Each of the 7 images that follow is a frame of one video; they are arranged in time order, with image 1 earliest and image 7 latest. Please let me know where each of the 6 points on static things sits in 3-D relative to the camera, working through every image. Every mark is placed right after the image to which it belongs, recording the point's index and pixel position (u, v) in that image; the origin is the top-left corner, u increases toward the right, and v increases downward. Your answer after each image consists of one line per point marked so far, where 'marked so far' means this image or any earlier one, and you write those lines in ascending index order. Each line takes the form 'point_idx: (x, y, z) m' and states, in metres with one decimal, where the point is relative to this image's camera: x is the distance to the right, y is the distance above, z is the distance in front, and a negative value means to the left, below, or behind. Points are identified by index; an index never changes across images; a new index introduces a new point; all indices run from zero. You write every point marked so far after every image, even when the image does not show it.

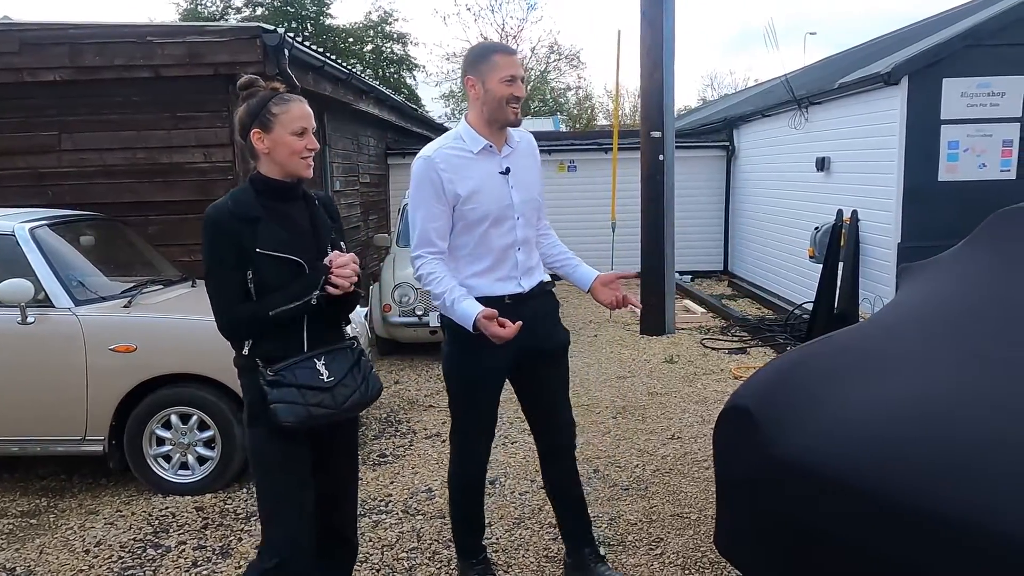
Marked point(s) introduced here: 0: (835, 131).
0: (+3.1, +1.5, +7.4) m
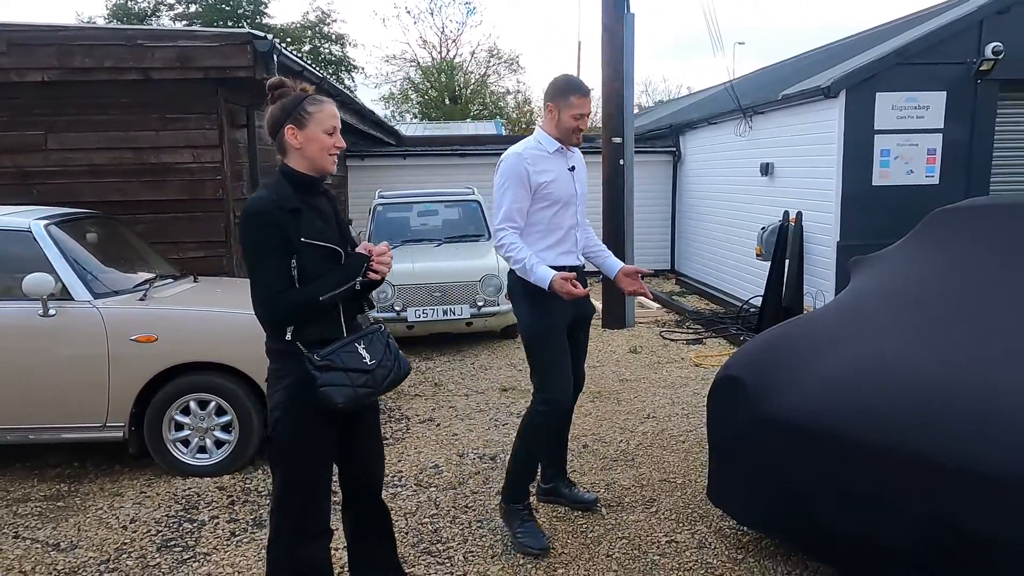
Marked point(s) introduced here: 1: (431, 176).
0: (+2.8, +1.6, +8.0) m
1: (-1.3, +1.8, +12.0) m
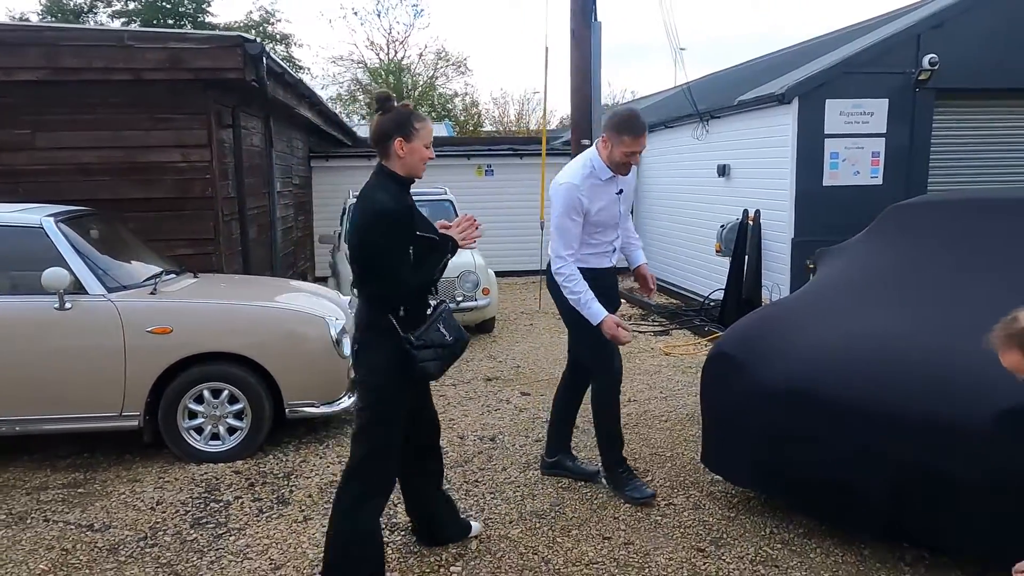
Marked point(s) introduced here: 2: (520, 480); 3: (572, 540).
0: (+2.5, +1.6, +8.5) m
1: (-1.9, +1.8, +12.2) m
2: (0.0, -1.0, +3.8) m
3: (+0.3, -1.0, +3.2) m
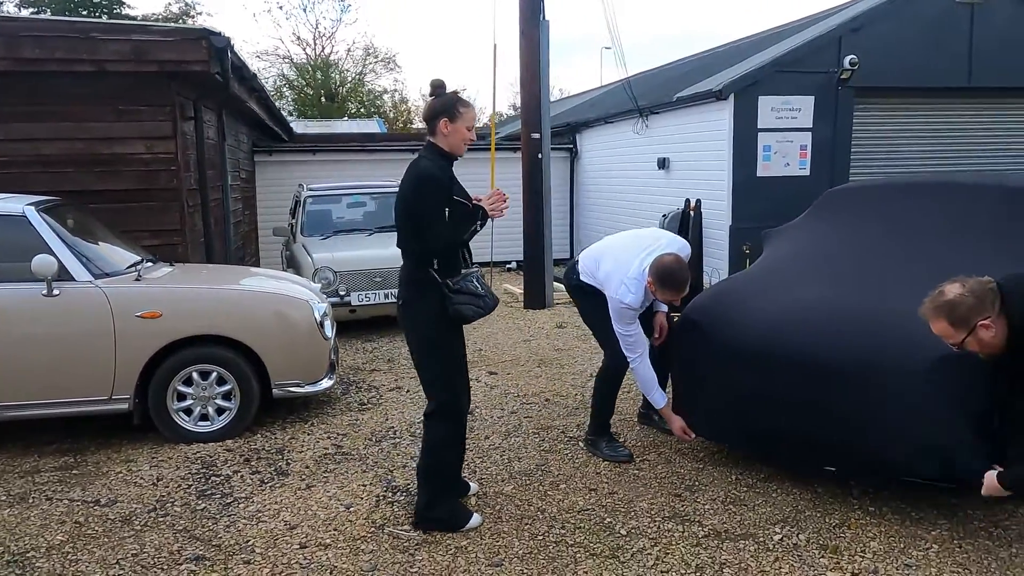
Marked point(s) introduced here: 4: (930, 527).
0: (+1.9, +1.8, +9.0) m
1: (-2.8, +1.9, +12.2) m
2: (0.0, -0.8, +4.1) m
3: (+0.2, -0.9, +3.5) m
4: (+1.7, -1.0, +3.0) m
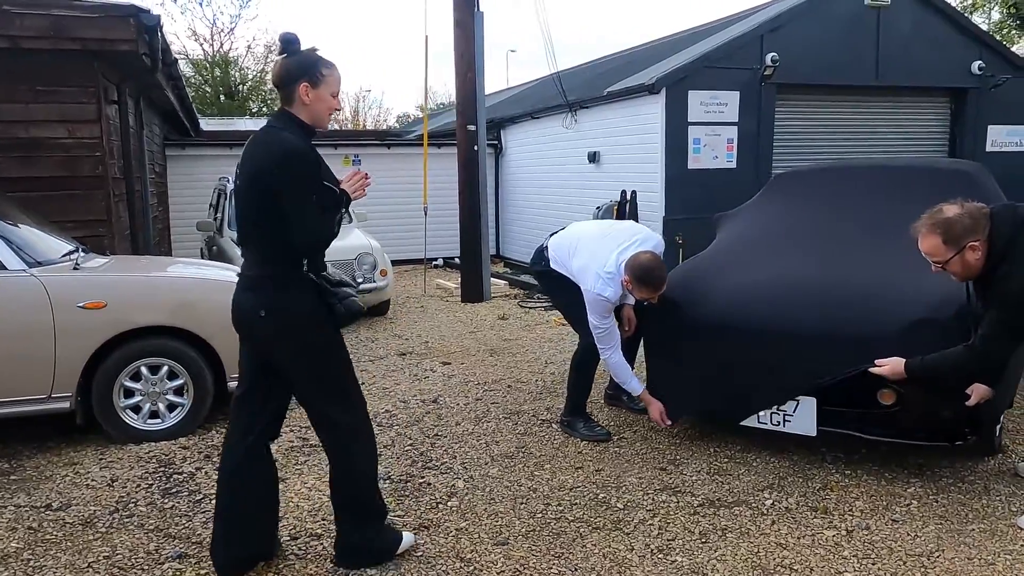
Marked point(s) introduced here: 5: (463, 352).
0: (+1.1, +1.9, +9.2) m
1: (-4.0, +1.9, +11.8) m
2: (-0.2, -0.8, +4.0) m
3: (+0.2, -0.8, +3.4) m
4: (+1.7, -0.8, +3.2) m
5: (-0.4, -0.5, +6.1) m
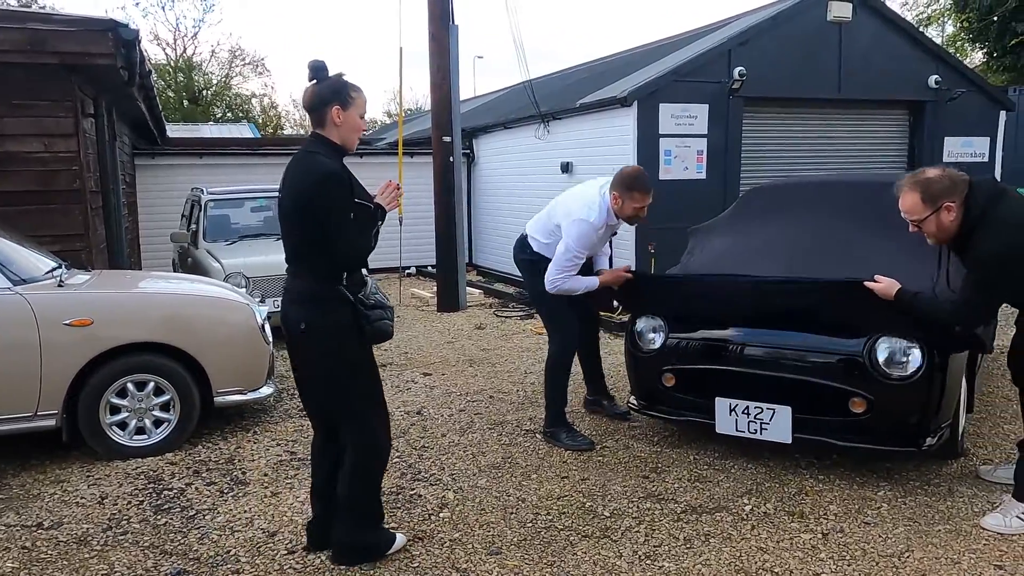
0: (+0.8, +1.8, +9.3) m
1: (-4.4, +1.7, +11.7) m
2: (-0.3, -0.8, +4.1) m
3: (+0.1, -0.9, +3.5) m
4: (+1.6, -0.9, +3.4) m
5: (-0.6, -0.6, +6.2) m
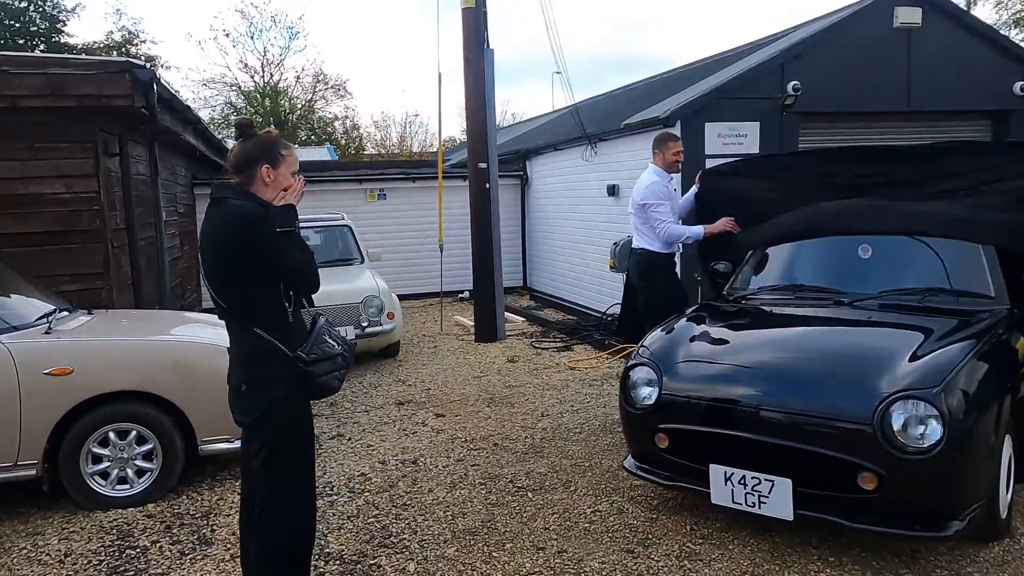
0: (+1.3, +1.5, +8.9) m
1: (-3.6, +1.3, +11.9) m
2: (-0.3, -1.1, +3.9) m
3: (0.0, -1.1, +3.3) m
4: (+1.5, -1.1, +2.9) m
5: (-0.4, -0.9, +5.9) m
